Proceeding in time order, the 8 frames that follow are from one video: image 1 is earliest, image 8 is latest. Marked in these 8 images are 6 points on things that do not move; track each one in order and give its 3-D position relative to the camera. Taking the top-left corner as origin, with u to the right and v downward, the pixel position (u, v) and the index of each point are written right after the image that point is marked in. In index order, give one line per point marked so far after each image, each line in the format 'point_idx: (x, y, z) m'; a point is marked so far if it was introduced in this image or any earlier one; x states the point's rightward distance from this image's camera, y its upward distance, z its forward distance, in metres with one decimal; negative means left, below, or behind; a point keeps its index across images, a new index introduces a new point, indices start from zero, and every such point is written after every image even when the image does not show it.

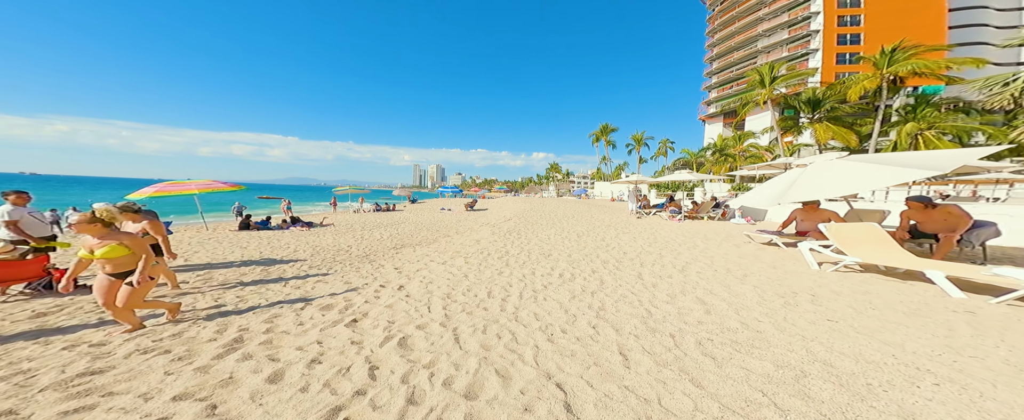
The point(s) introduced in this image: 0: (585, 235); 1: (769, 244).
0: (+1.5, -0.7, +8.0) m
1: (+6.0, -0.7, +7.8) m
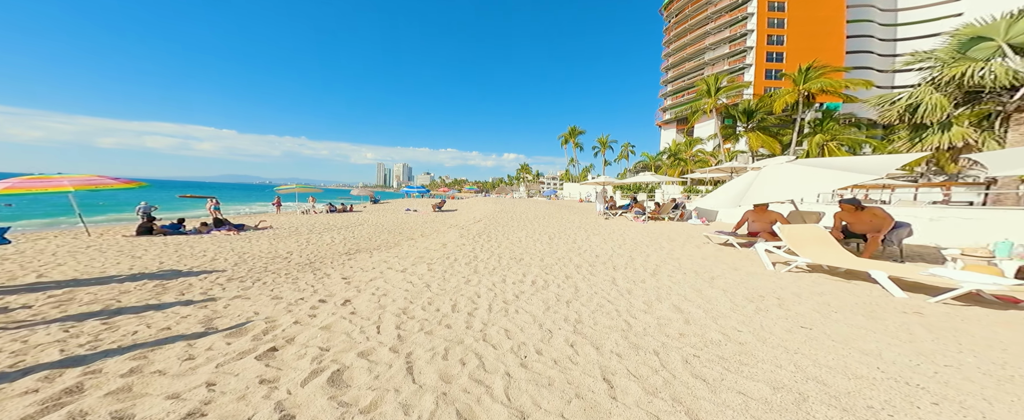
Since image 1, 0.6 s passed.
0: (+0.8, -0.7, +7.8) m
1: (+5.2, -0.8, +8.0) m
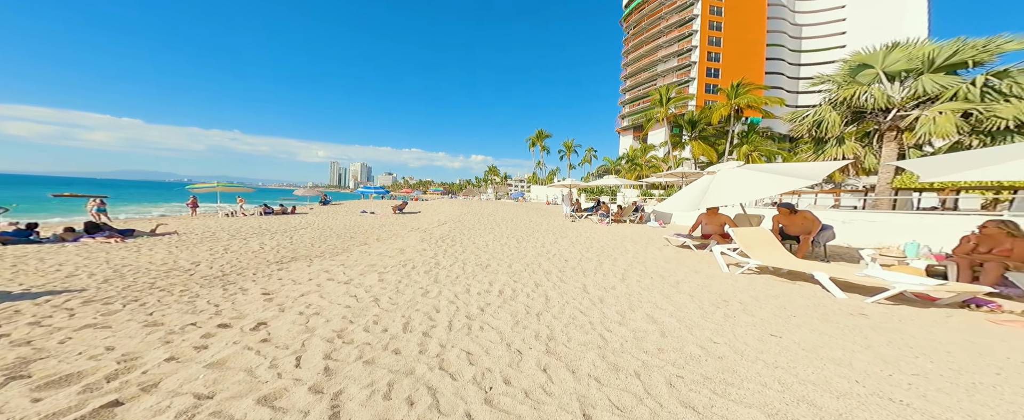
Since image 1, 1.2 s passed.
0: (0.0, -0.8, +7.5) m
1: (+4.4, -0.9, +8.2) m
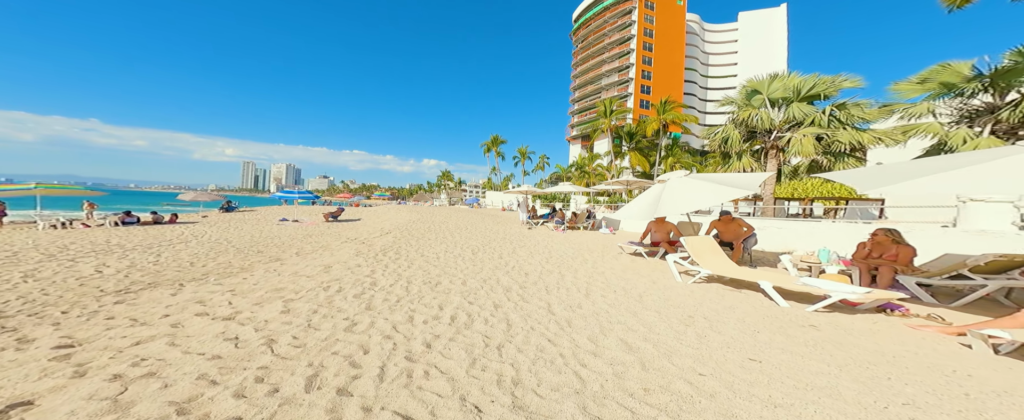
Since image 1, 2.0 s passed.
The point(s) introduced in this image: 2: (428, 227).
0: (-1.0, -0.9, +6.9) m
1: (+3.3, -1.1, +8.3) m
2: (-2.6, -0.5, +9.6) m
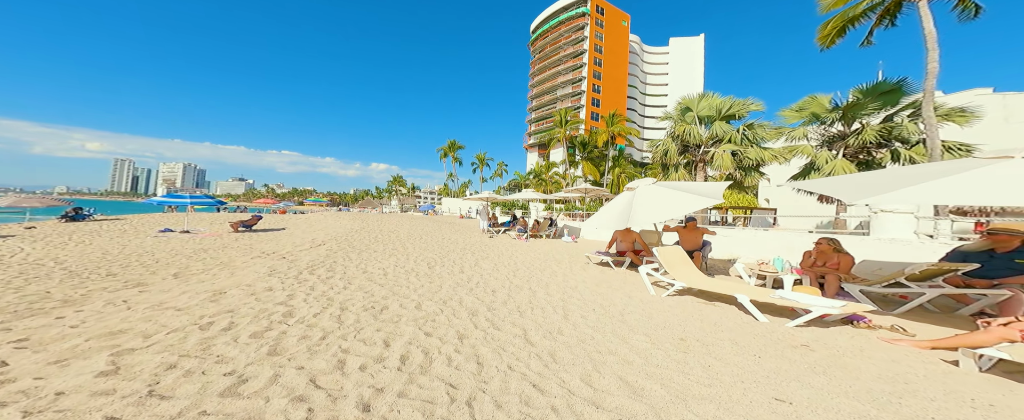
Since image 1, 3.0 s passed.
0: (-1.7, -1.1, +6.1) m
1: (+2.3, -1.4, +8.0) m
2: (-3.6, -0.7, +8.5) m
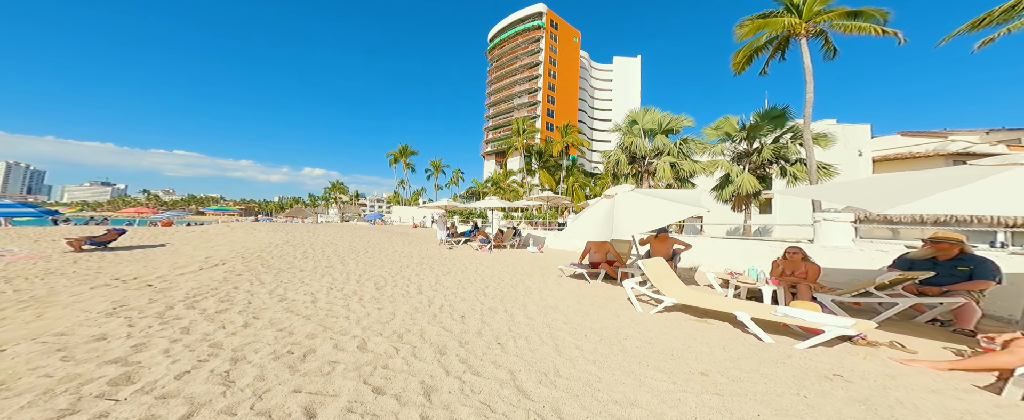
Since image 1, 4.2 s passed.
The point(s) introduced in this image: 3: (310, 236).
0: (-2.2, -1.2, +5.1) m
1: (+1.5, -1.6, +7.5) m
2: (-4.5, -0.9, +7.2) m
3: (-7.2, -0.9, +11.9) m
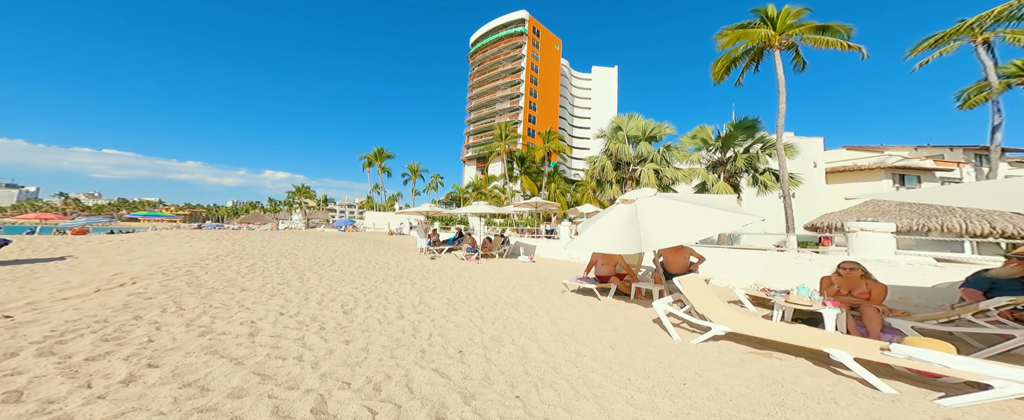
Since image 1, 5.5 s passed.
0: (-2.1, -1.2, +3.9) m
1: (+1.4, -1.6, +6.6) m
2: (-4.5, -1.0, +5.9) m
3: (-7.6, -1.0, +10.5) m
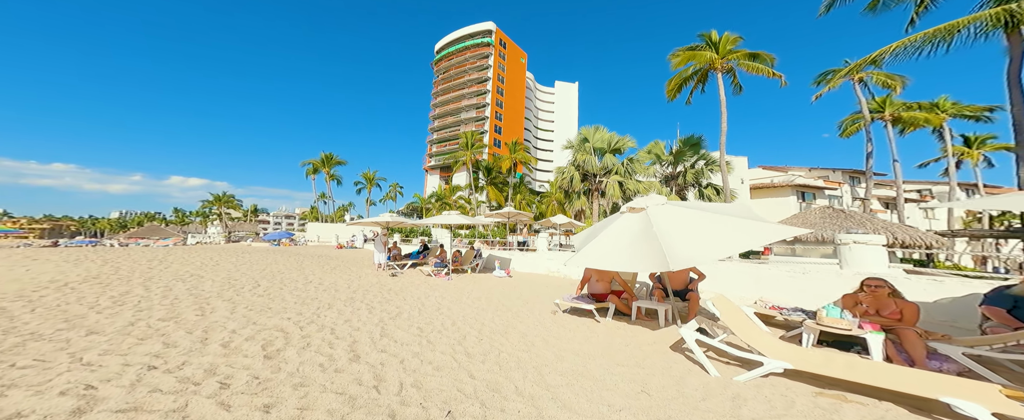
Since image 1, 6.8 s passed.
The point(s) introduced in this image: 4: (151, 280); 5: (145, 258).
0: (-2.0, -1.2, +2.5) m
1: (+1.1, -1.7, +5.6) m
2: (-4.7, -1.0, +4.2) m
3: (-8.3, -1.4, +8.3) m
4: (-5.7, -1.1, +5.4) m
5: (-11.0, -1.6, +10.3) m
